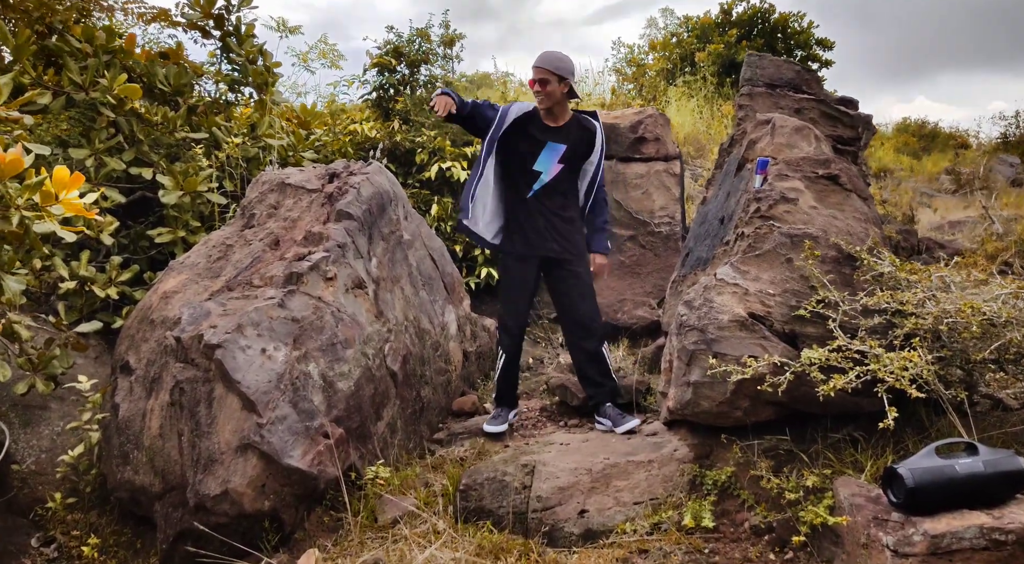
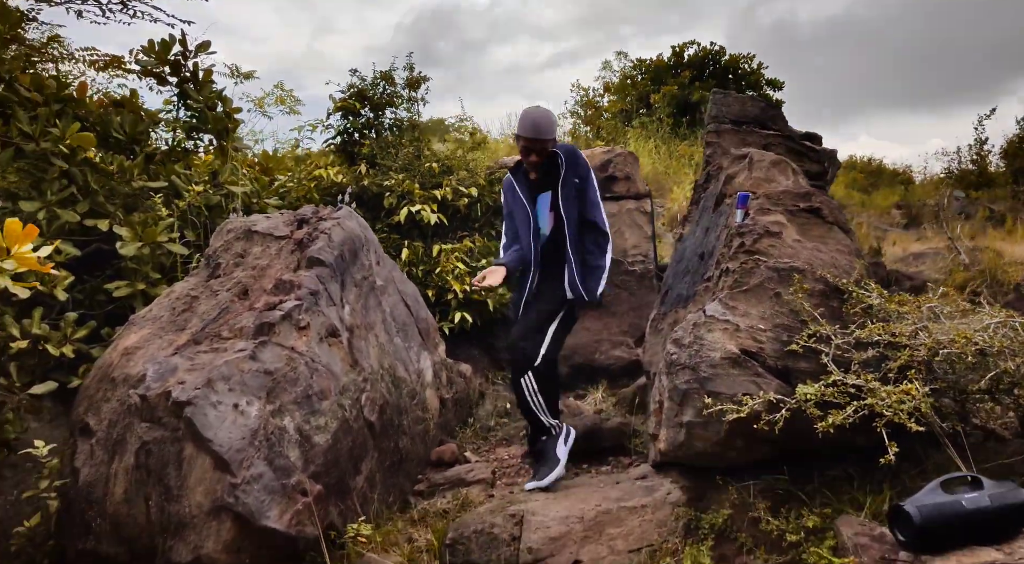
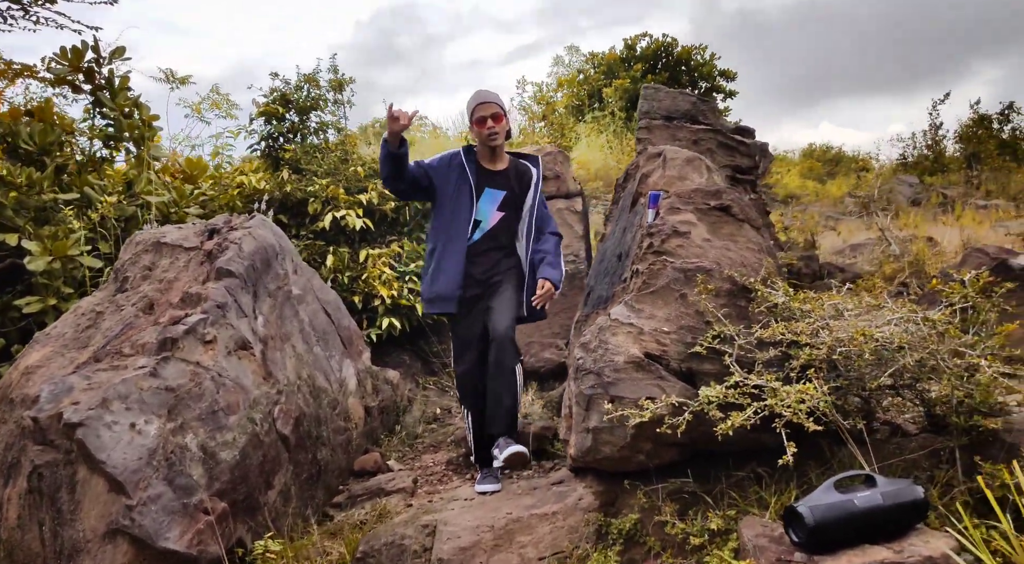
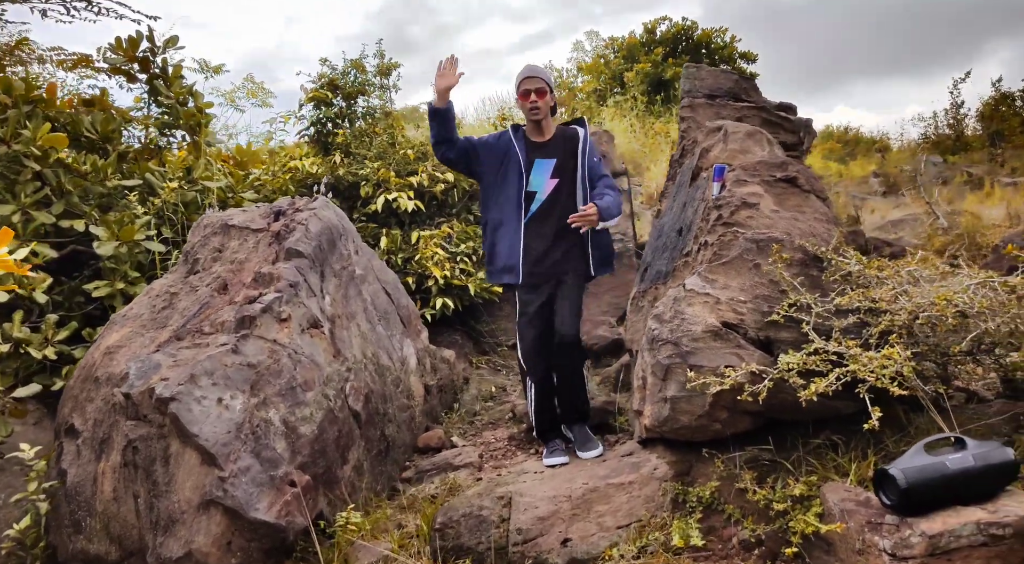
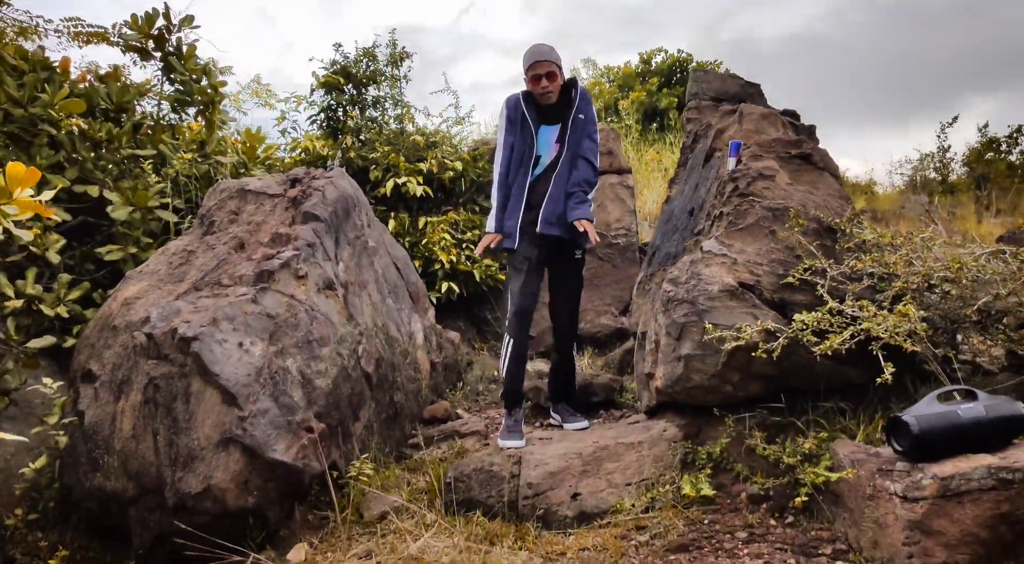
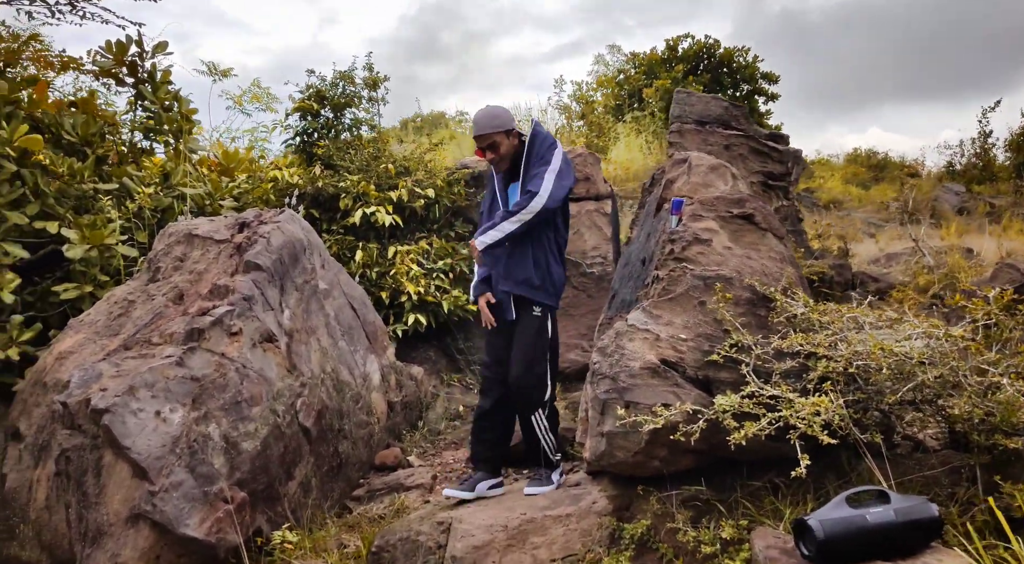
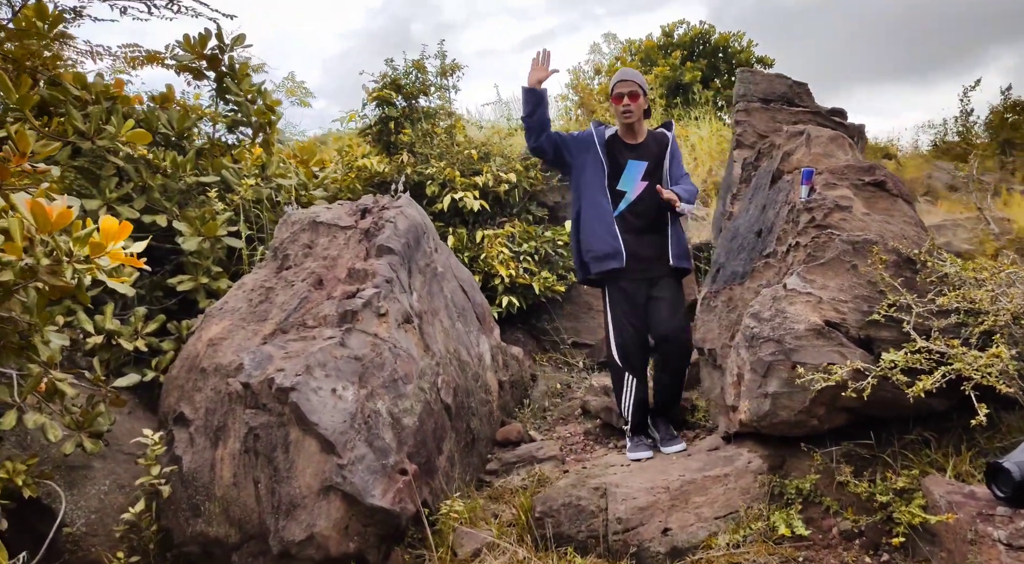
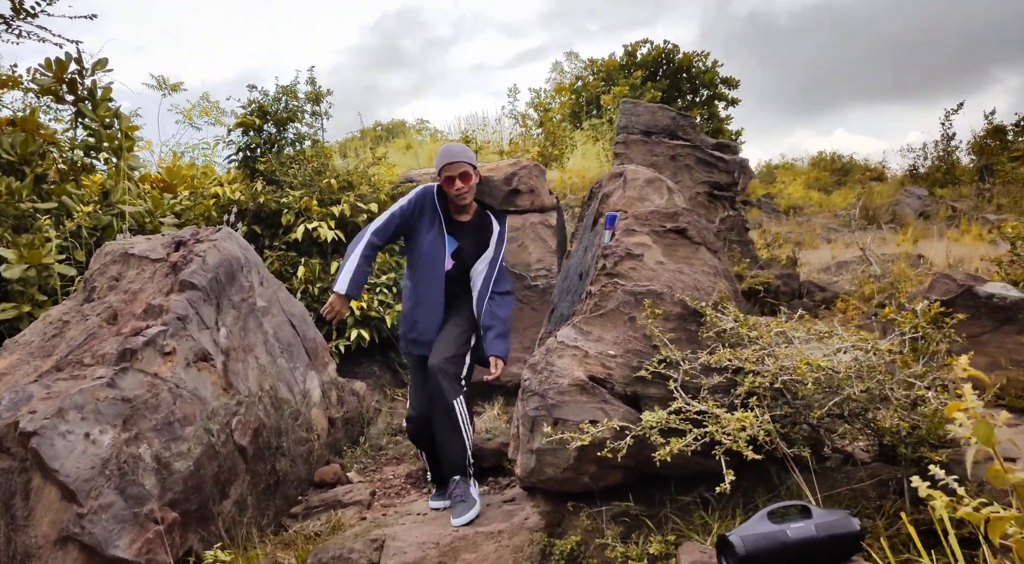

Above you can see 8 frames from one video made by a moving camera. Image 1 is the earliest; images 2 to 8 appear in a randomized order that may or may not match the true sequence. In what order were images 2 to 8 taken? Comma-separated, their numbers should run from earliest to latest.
7, 4, 3, 8, 6, 2, 5
